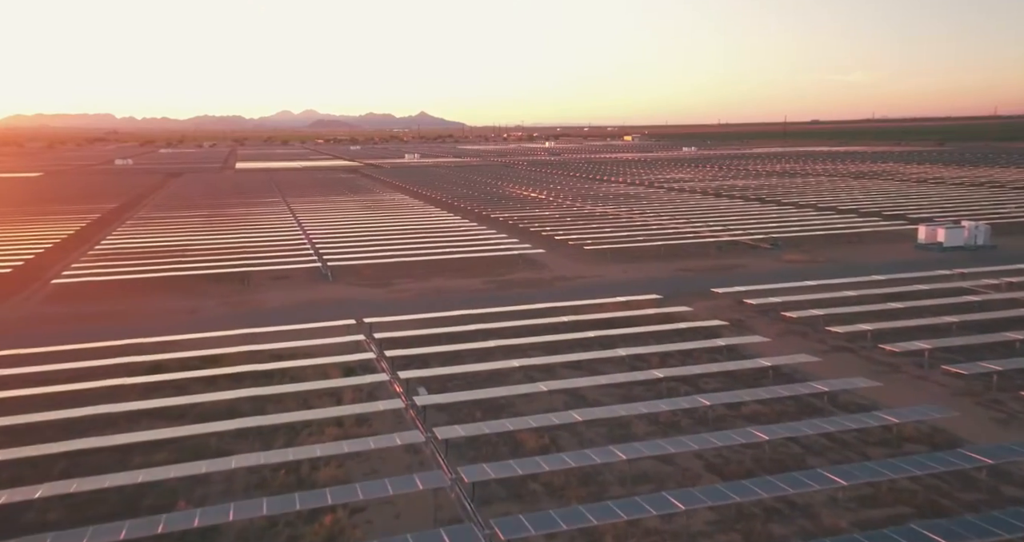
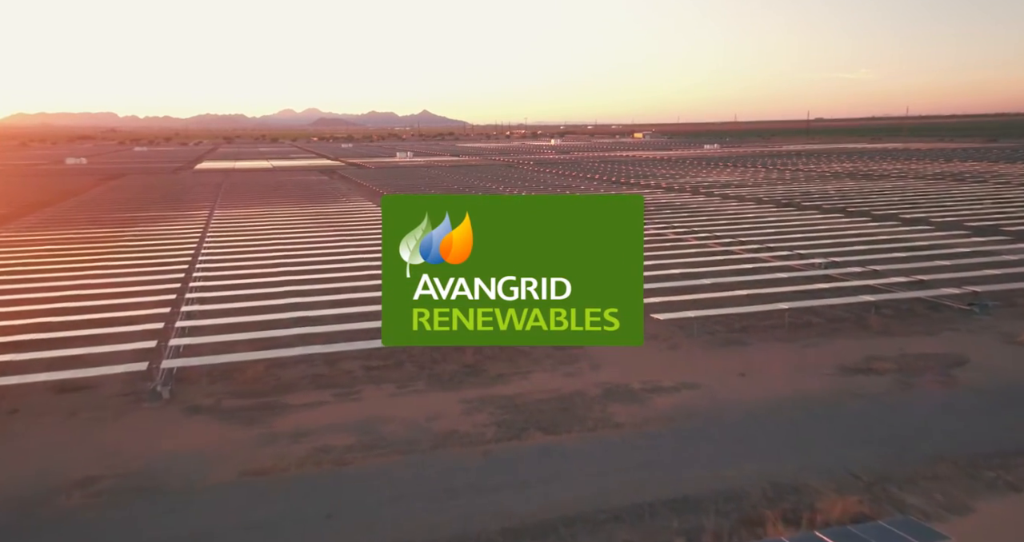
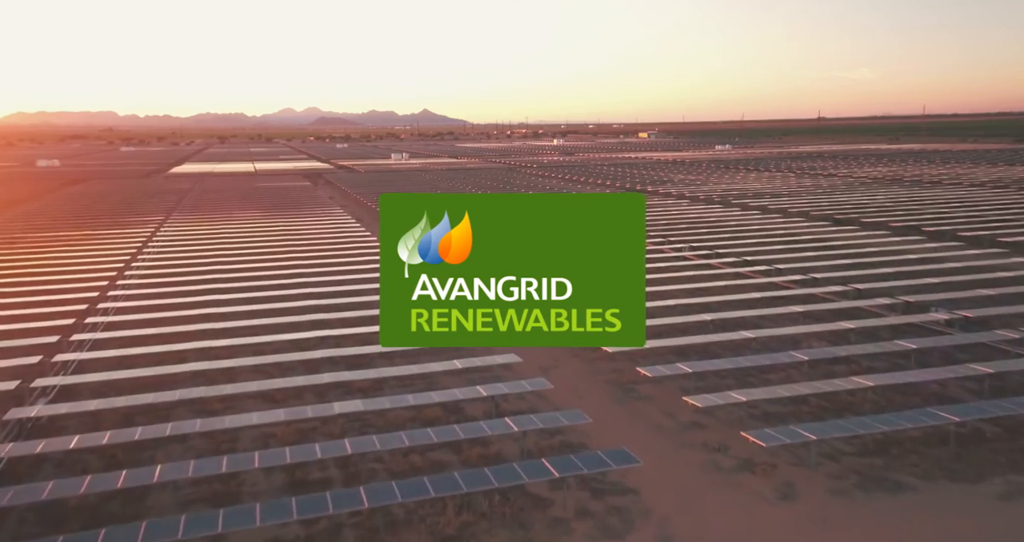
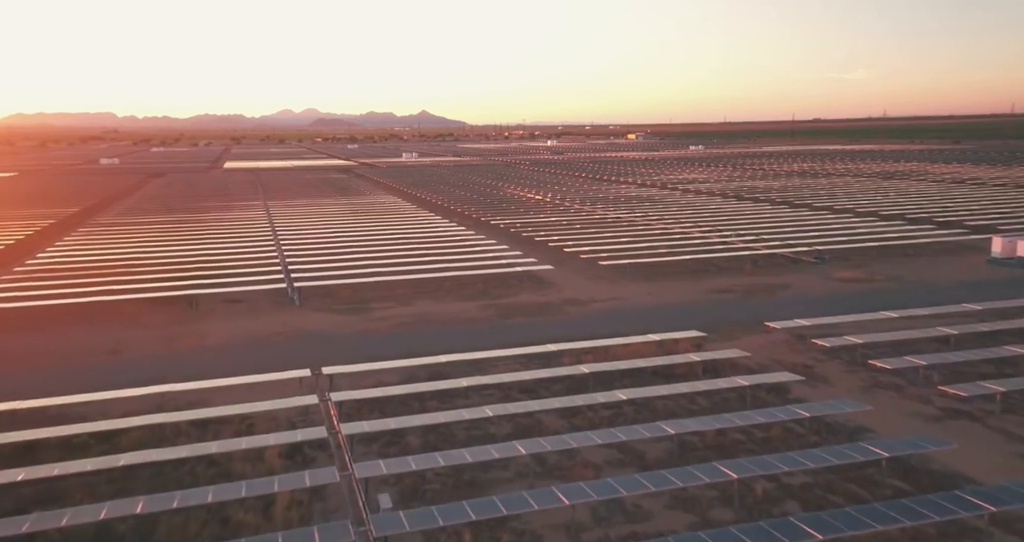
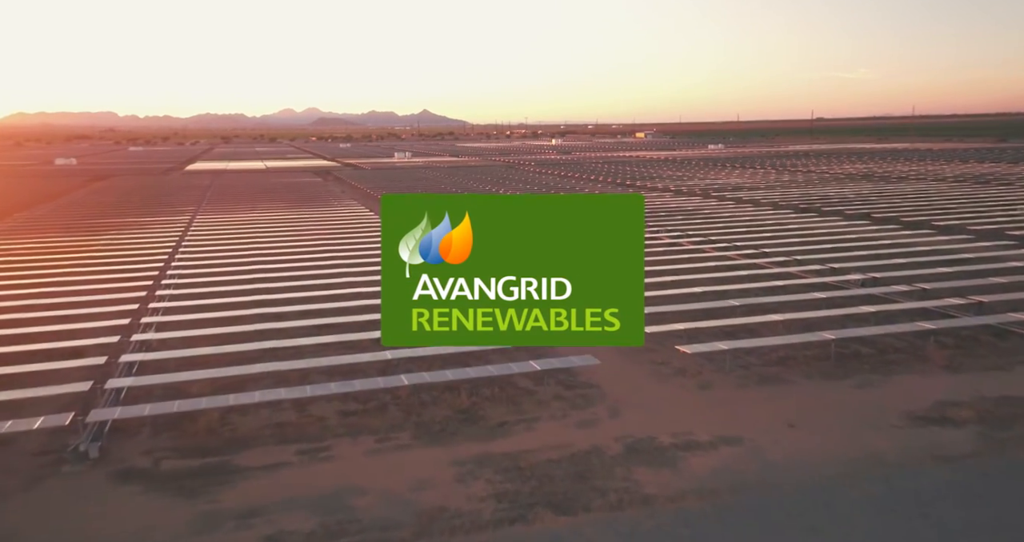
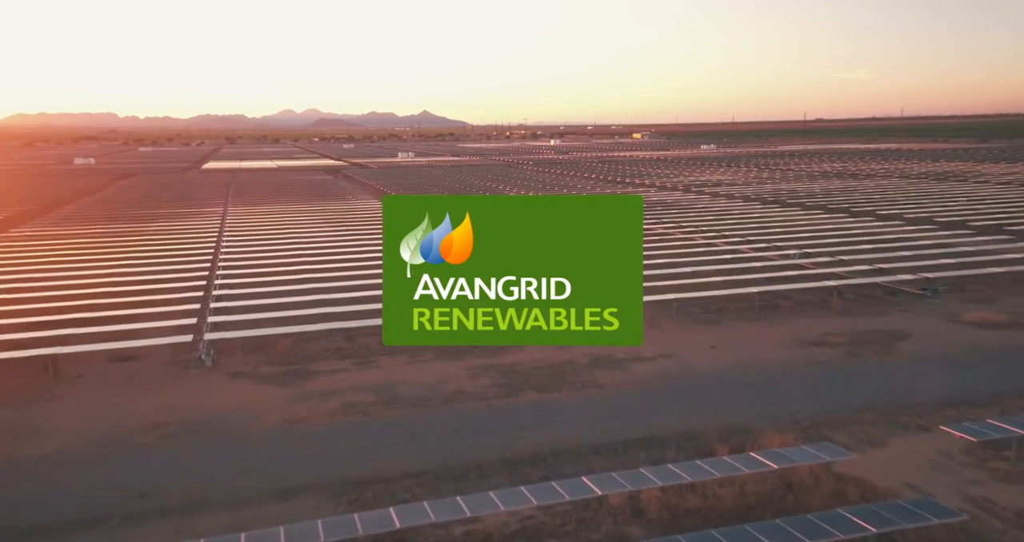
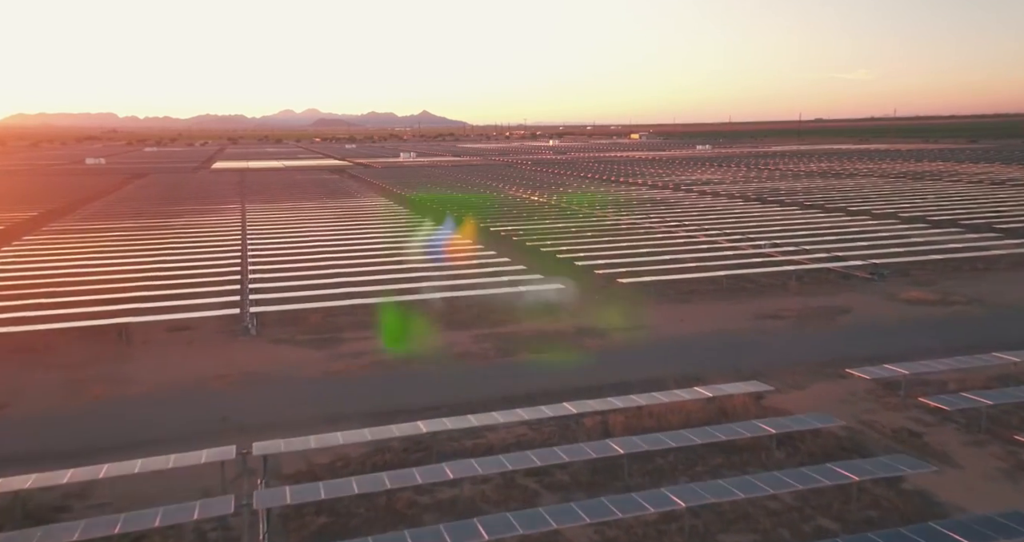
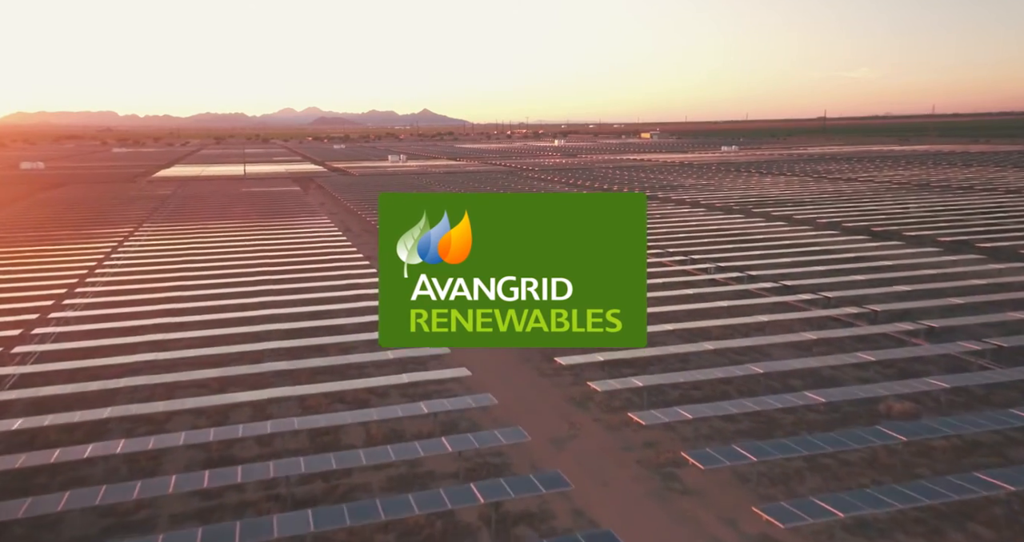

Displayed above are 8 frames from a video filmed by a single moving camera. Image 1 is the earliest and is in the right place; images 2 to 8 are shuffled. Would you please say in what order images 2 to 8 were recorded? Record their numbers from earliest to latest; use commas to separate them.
4, 7, 6, 2, 5, 3, 8
